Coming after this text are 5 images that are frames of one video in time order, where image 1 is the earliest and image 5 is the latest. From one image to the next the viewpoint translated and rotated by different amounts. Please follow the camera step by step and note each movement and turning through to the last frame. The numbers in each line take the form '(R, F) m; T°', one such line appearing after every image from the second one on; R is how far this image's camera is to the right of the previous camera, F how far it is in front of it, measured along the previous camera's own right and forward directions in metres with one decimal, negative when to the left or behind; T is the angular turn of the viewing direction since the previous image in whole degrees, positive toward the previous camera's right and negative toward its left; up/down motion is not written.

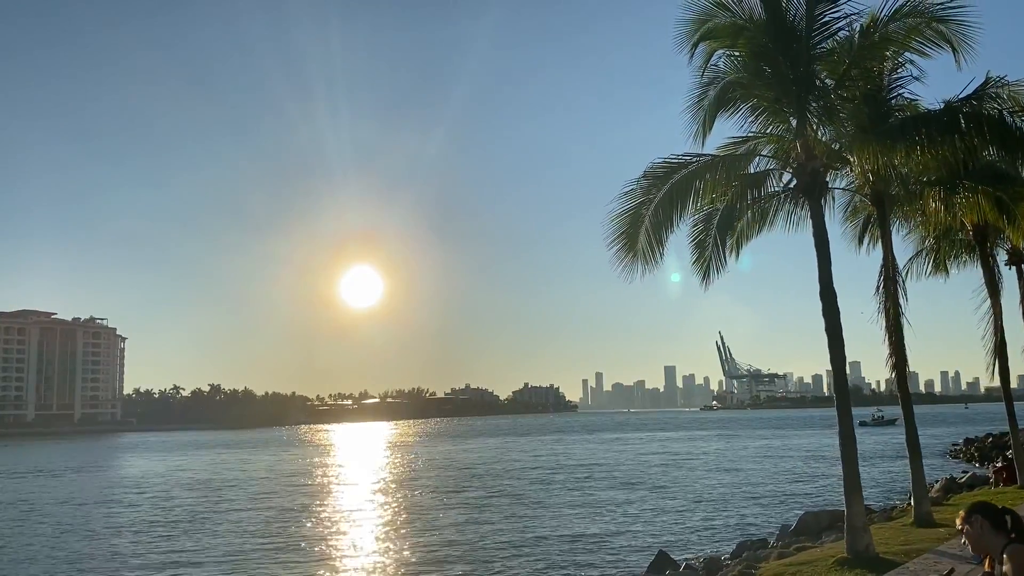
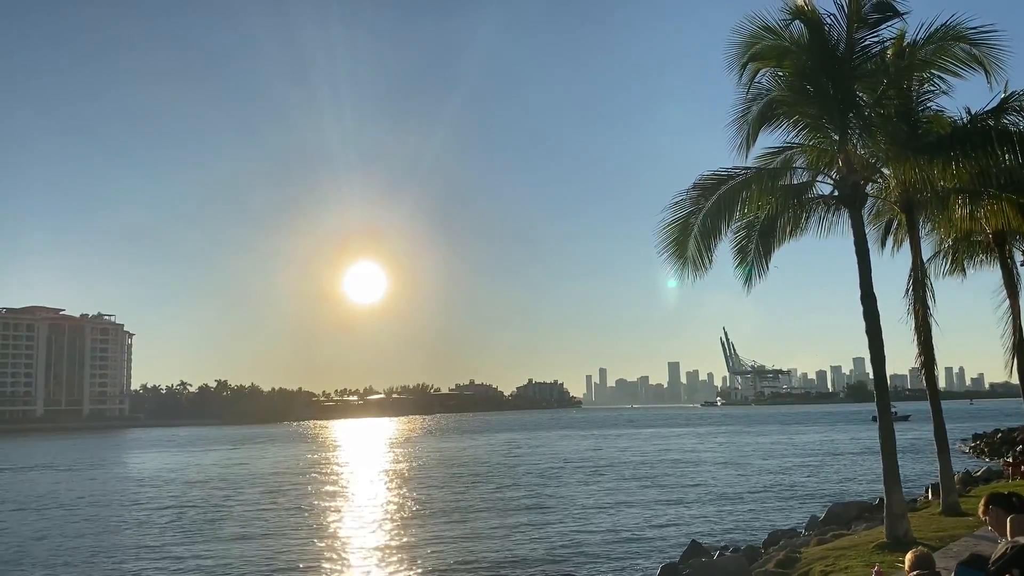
(-0.4, -0.4) m; 0°
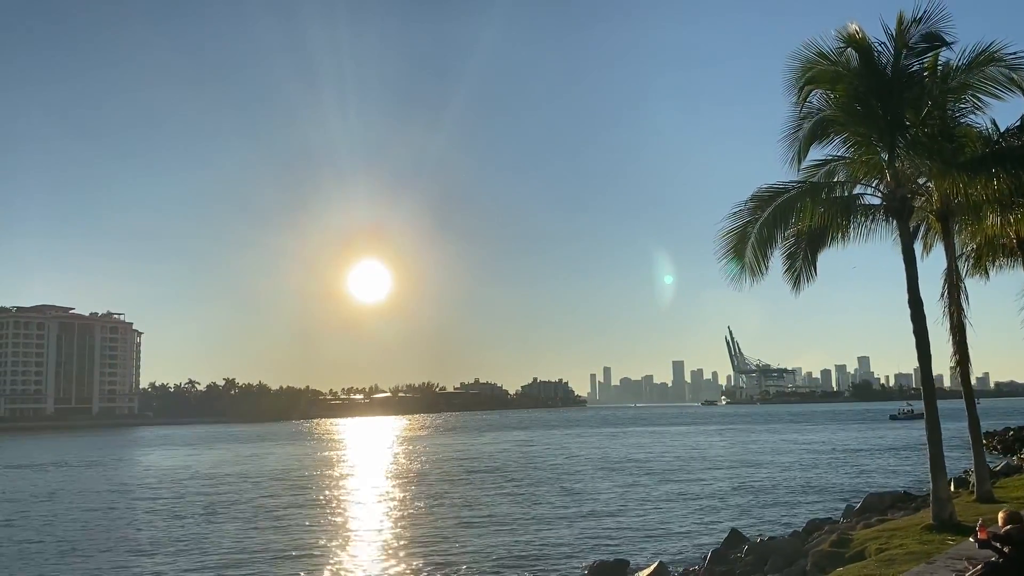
(-0.6, -0.6) m; 0°
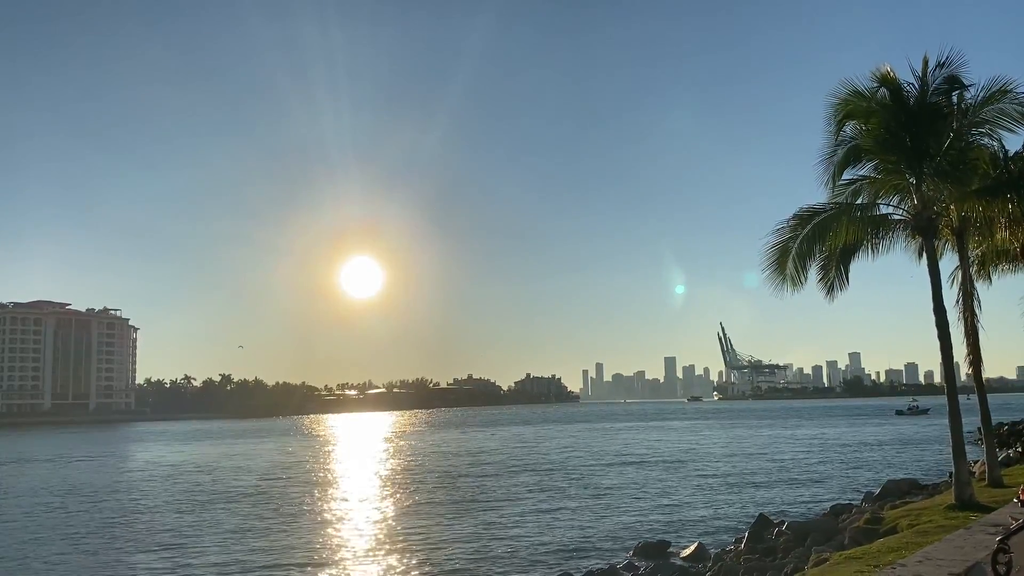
(-0.7, -0.9) m; +1°
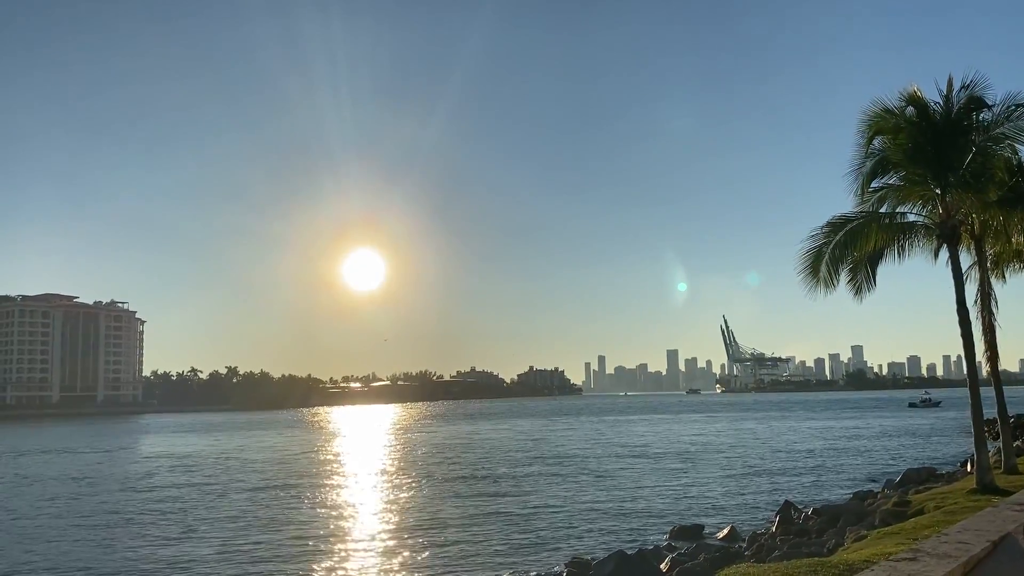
(-0.5, -0.7) m; 0°
